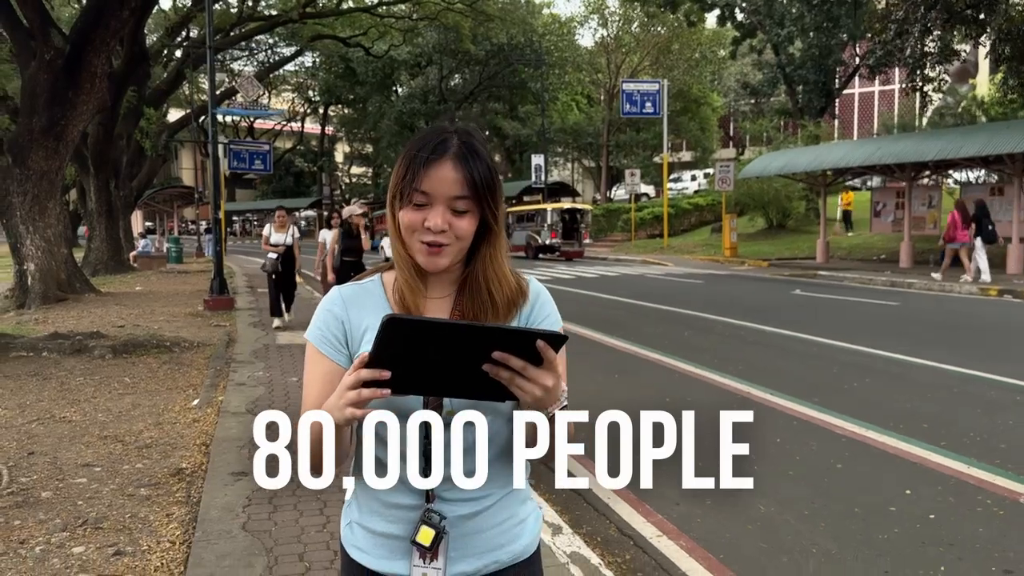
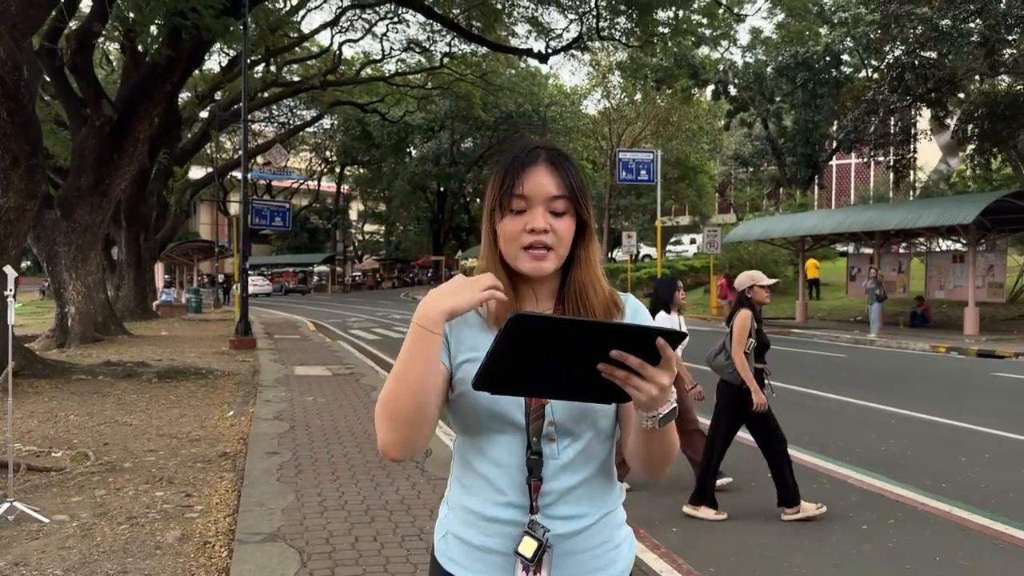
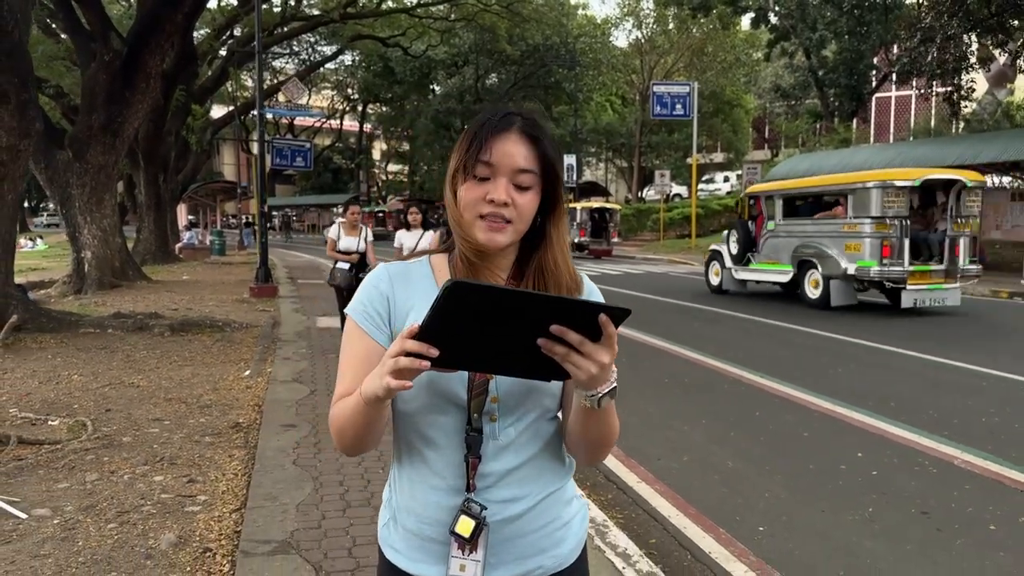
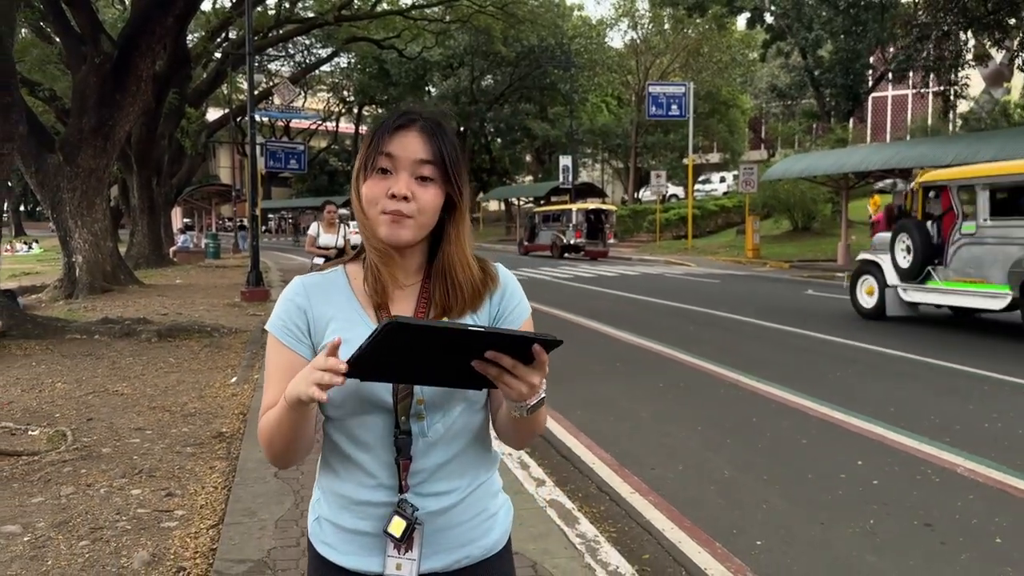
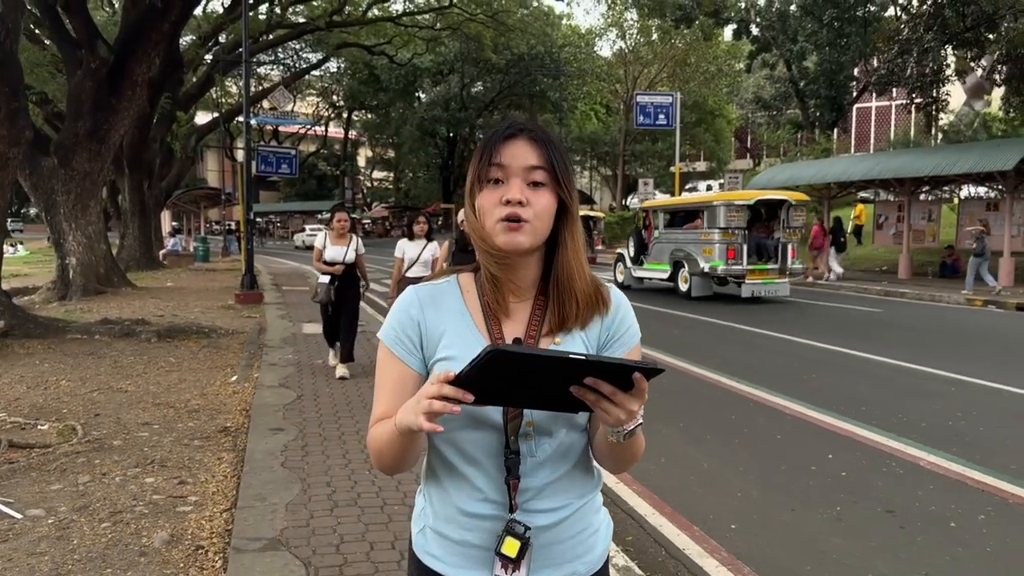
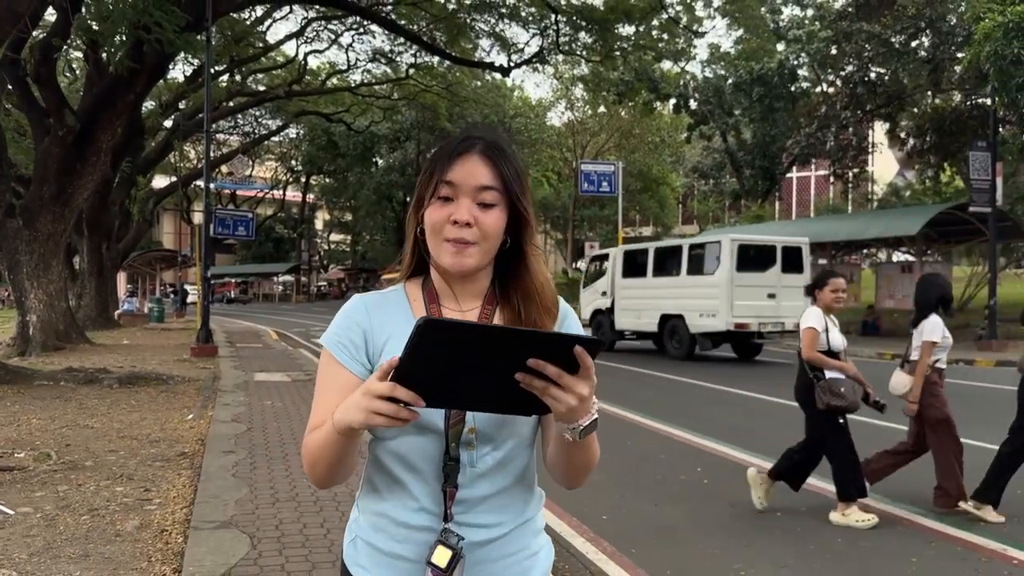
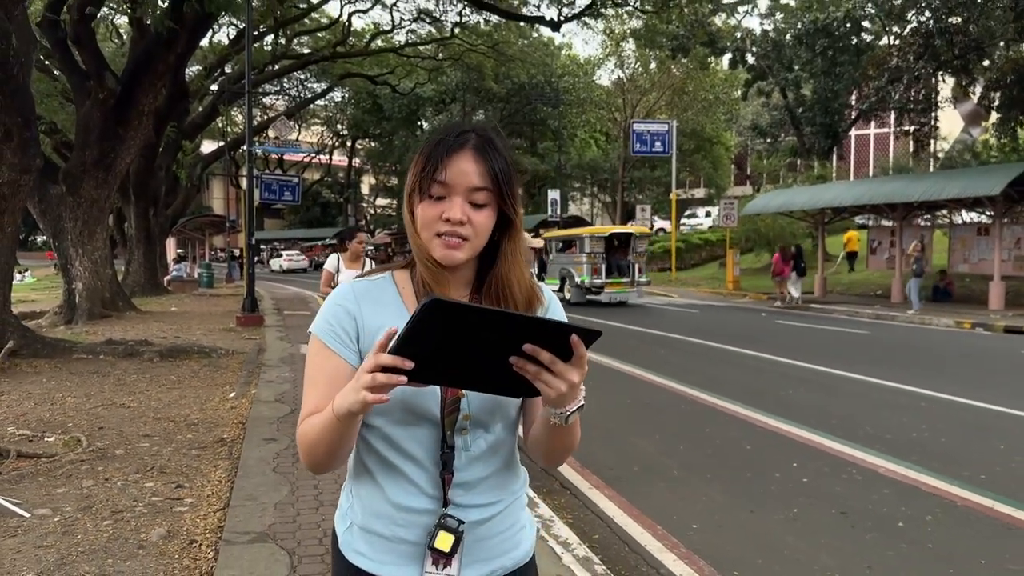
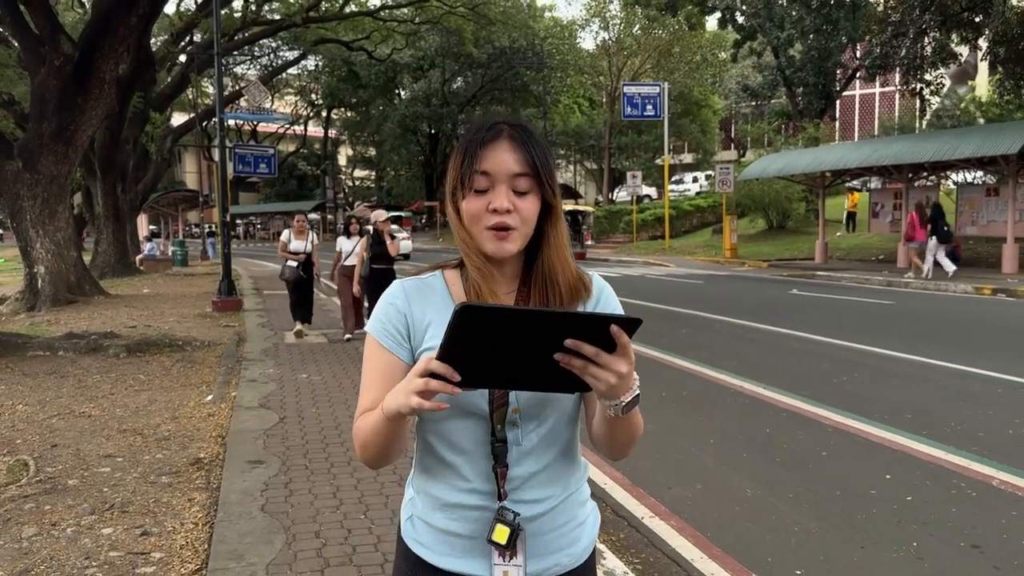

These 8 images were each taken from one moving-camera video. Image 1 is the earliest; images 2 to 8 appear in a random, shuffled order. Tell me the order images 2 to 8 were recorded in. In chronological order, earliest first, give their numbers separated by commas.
8, 4, 3, 5, 7, 2, 6
